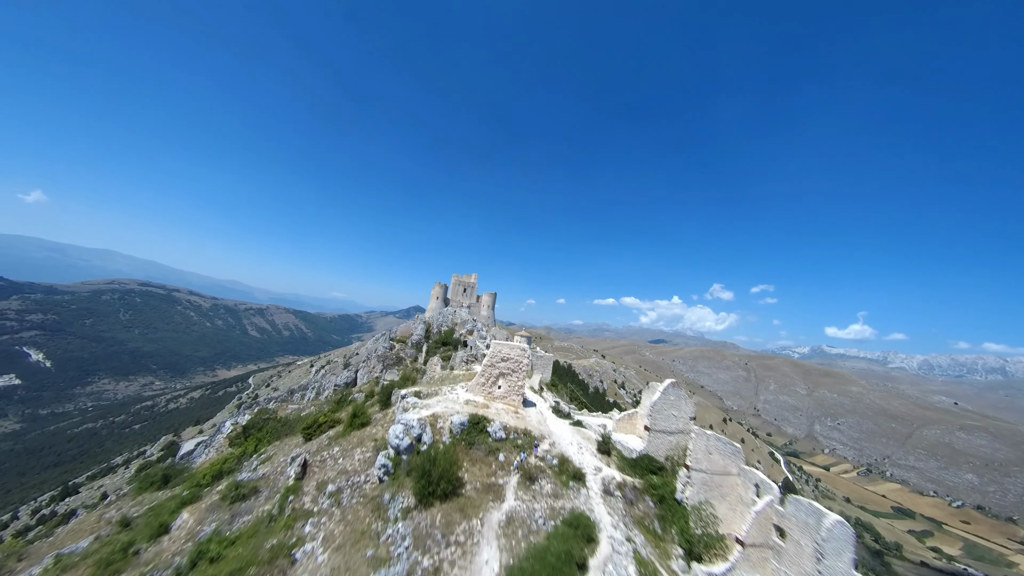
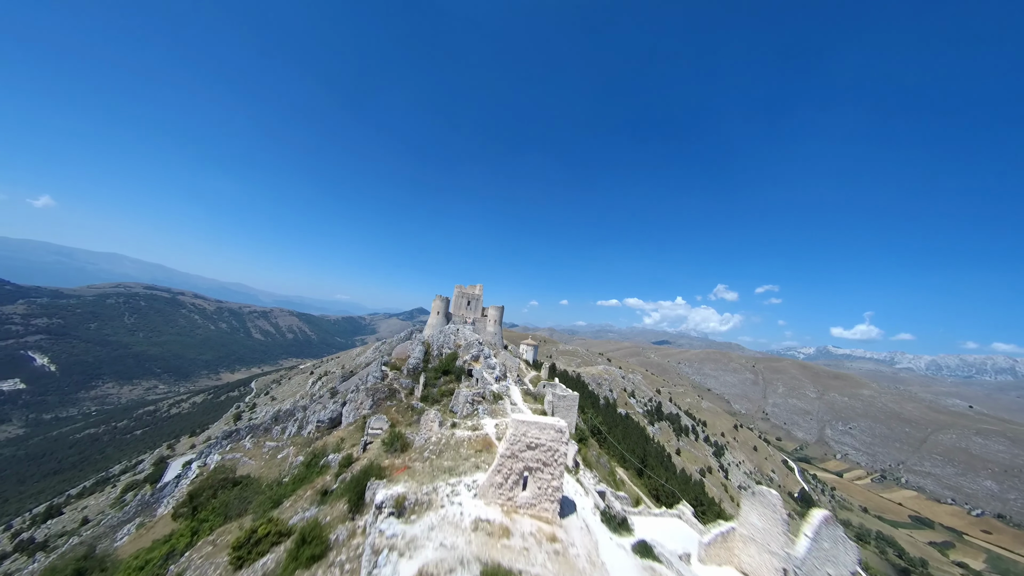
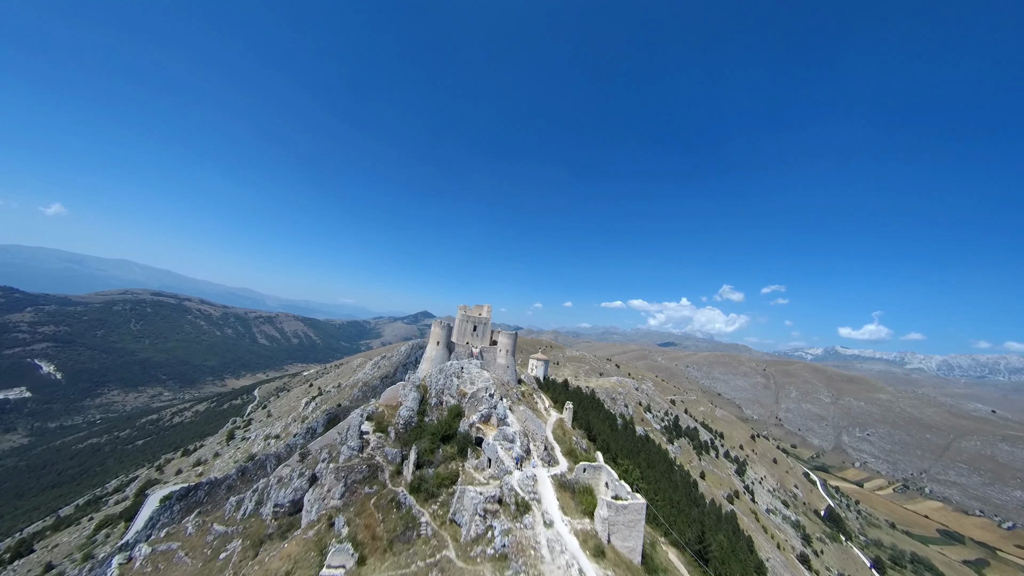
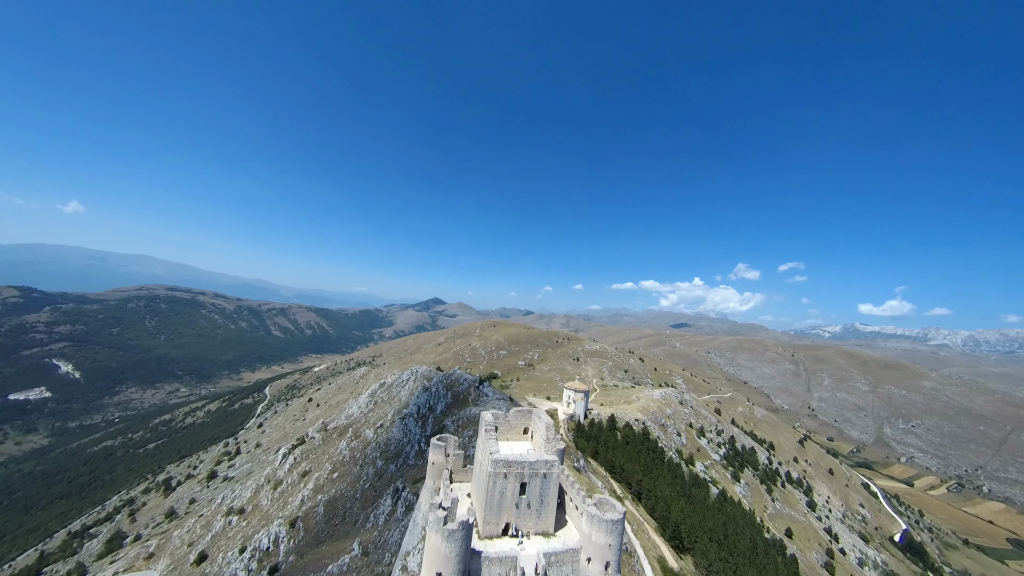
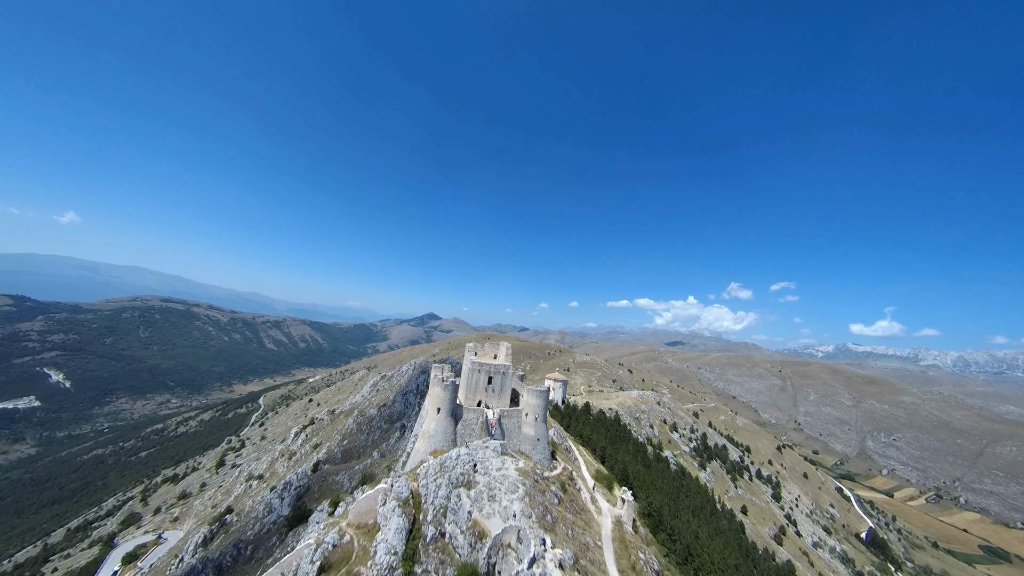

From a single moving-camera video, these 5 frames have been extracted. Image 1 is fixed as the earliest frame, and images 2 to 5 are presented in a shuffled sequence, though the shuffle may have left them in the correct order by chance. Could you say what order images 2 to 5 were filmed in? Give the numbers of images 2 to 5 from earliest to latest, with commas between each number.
2, 3, 5, 4
